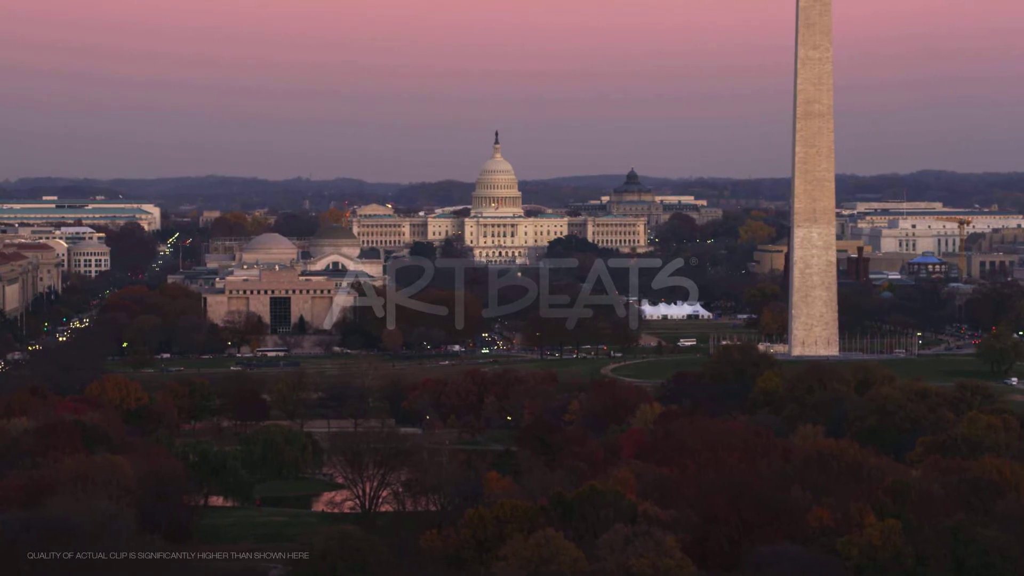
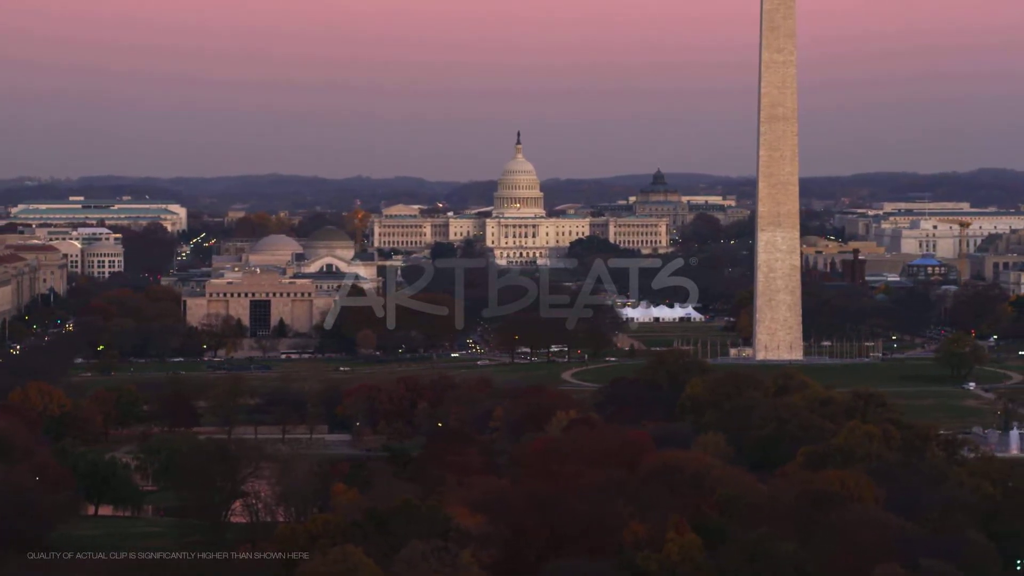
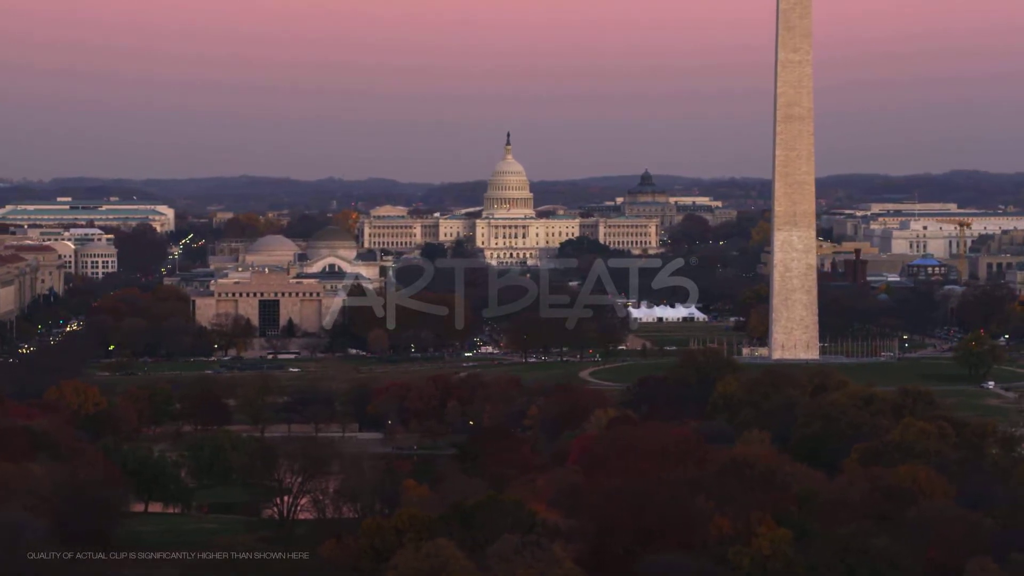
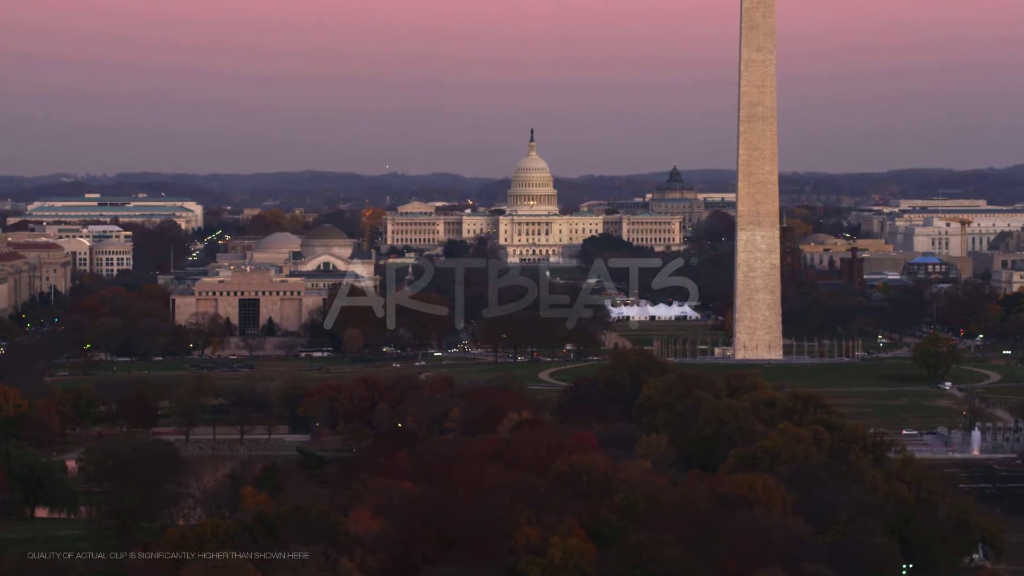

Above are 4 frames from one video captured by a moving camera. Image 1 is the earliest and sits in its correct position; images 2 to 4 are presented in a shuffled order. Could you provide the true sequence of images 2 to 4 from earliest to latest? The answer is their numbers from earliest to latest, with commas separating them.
3, 2, 4
